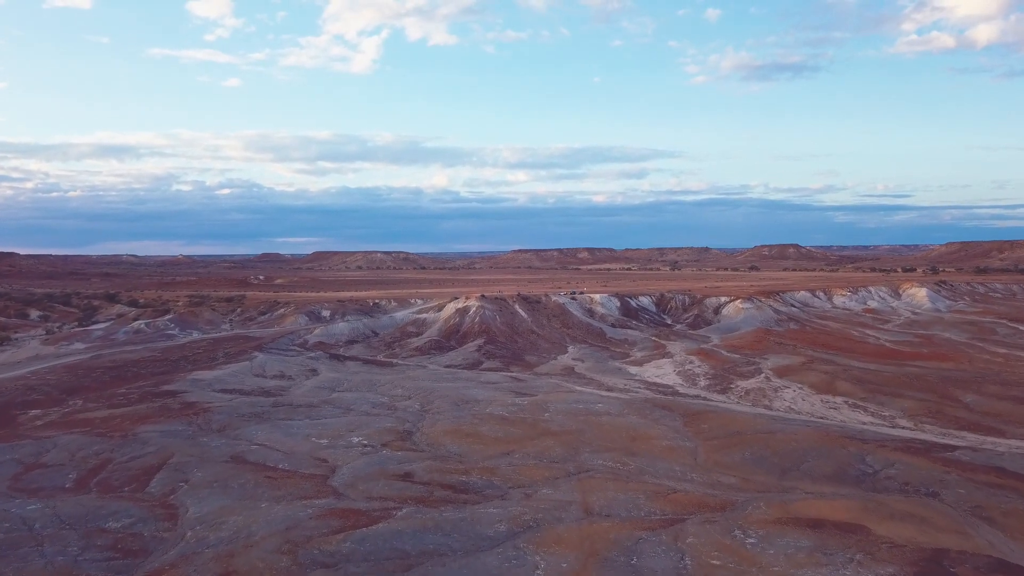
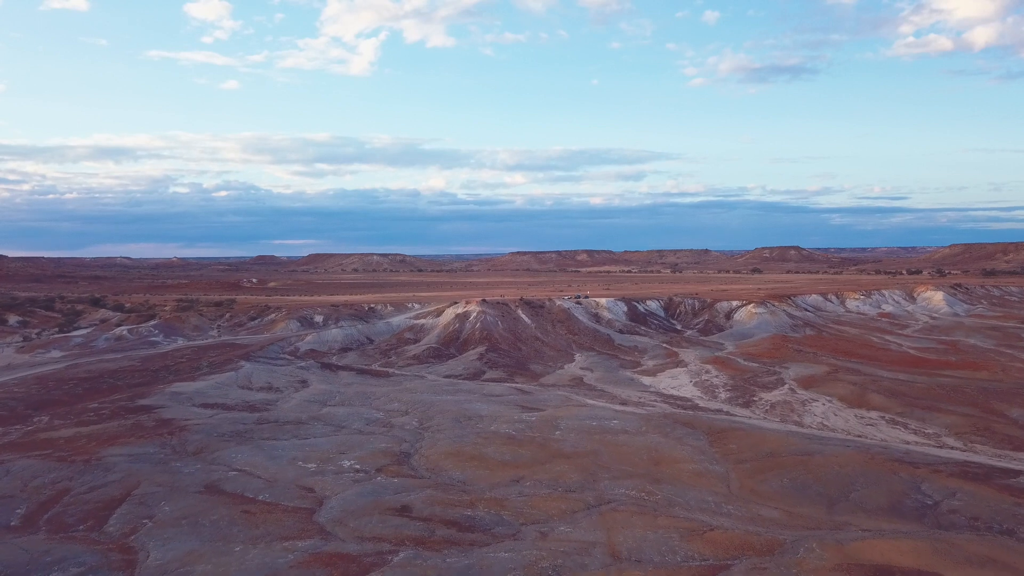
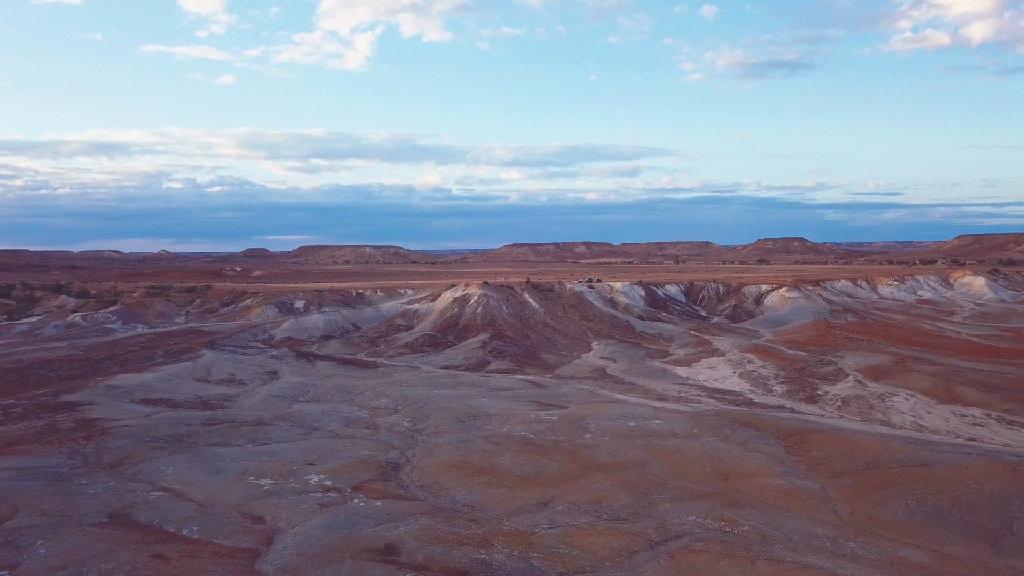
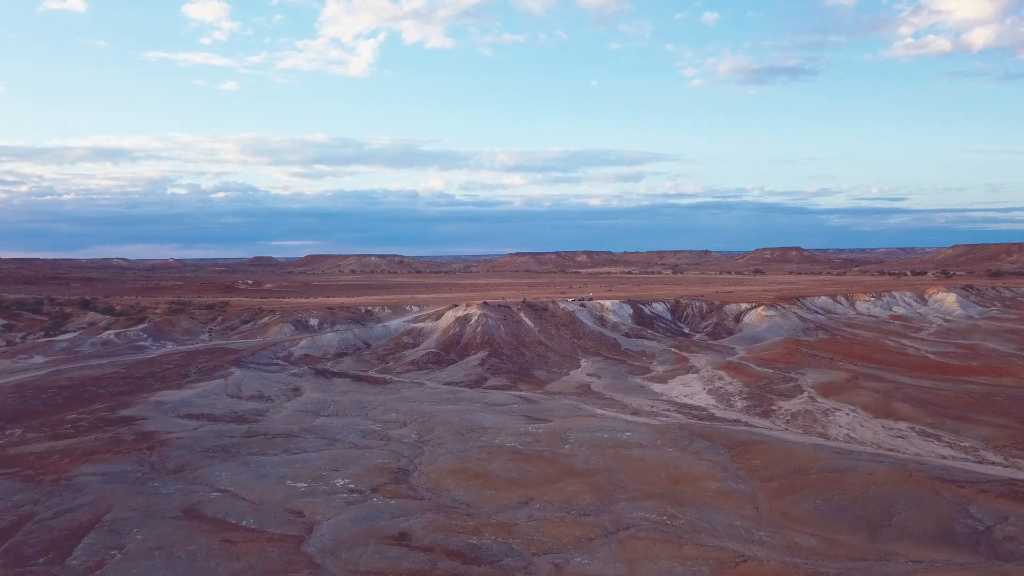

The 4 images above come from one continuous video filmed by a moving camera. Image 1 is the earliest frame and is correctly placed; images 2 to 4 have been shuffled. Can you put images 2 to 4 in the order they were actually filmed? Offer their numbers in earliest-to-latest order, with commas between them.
2, 4, 3
